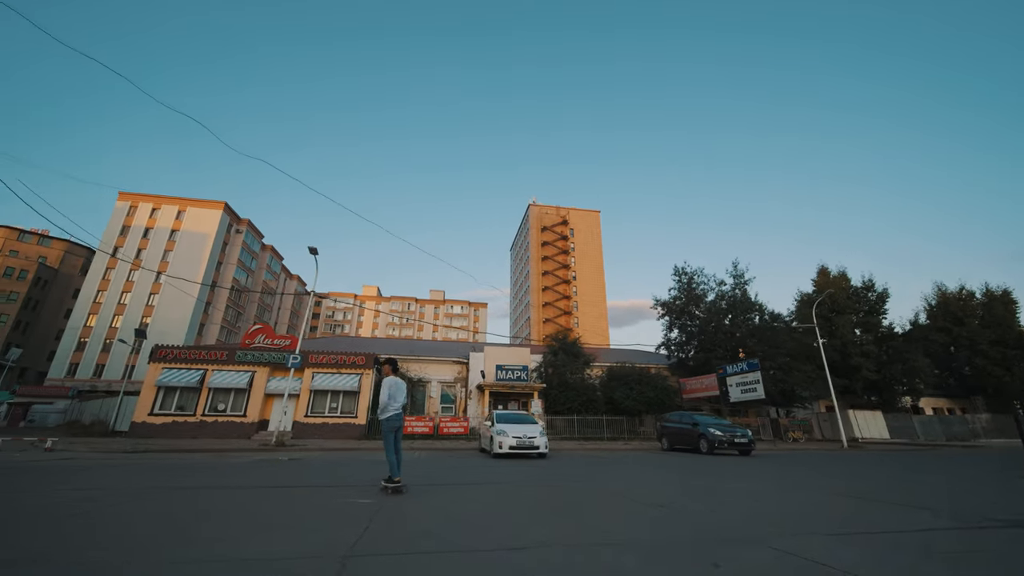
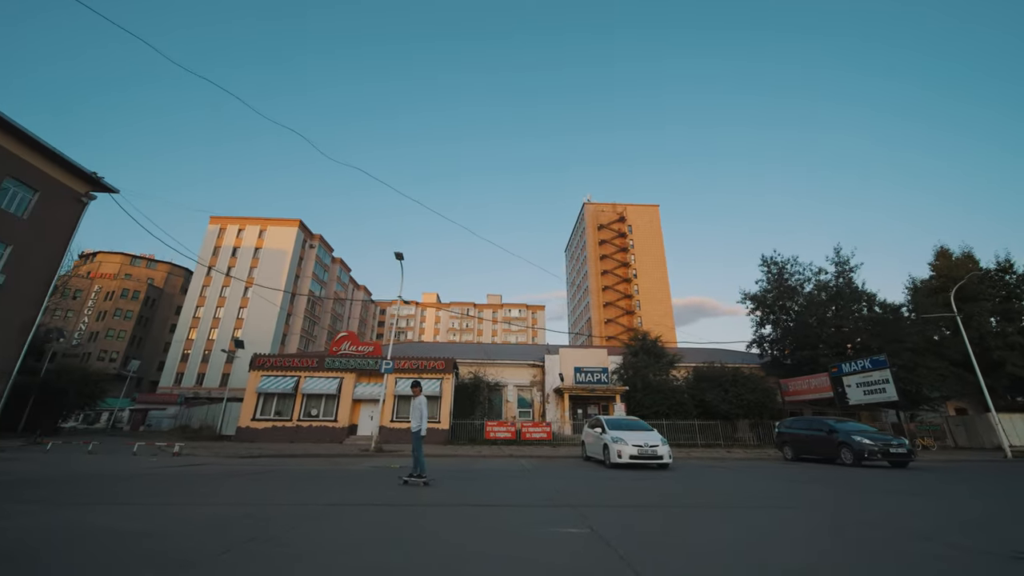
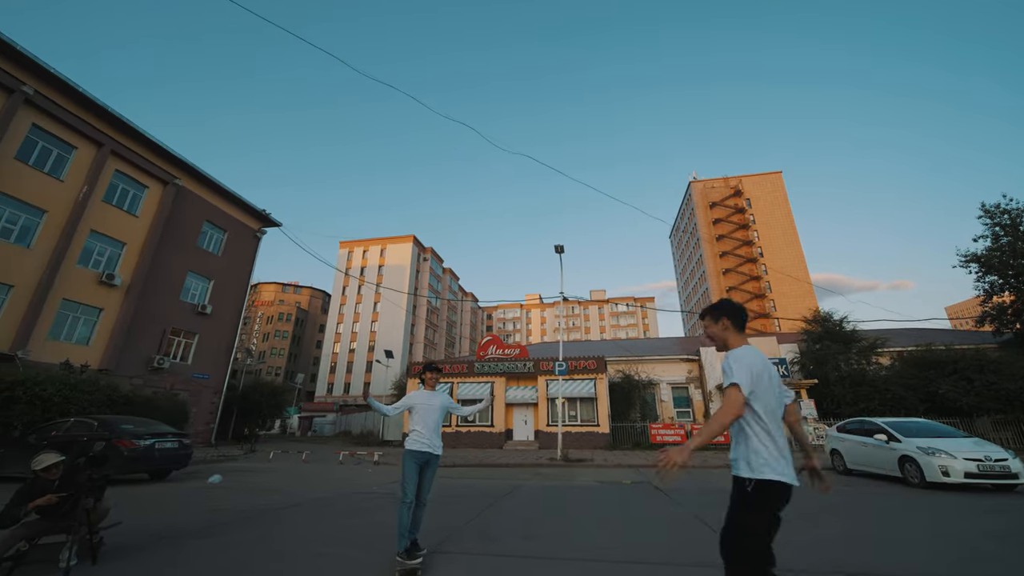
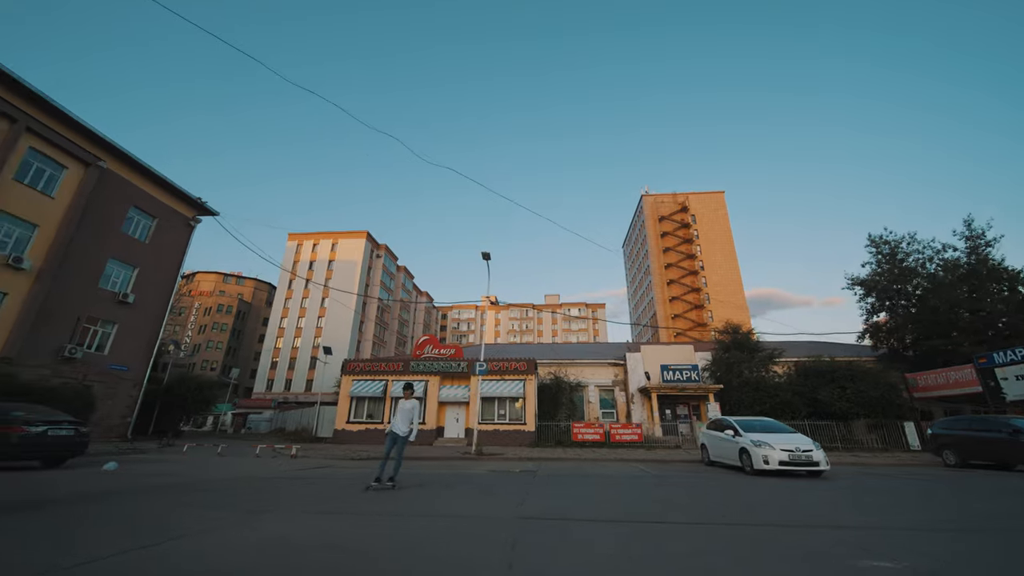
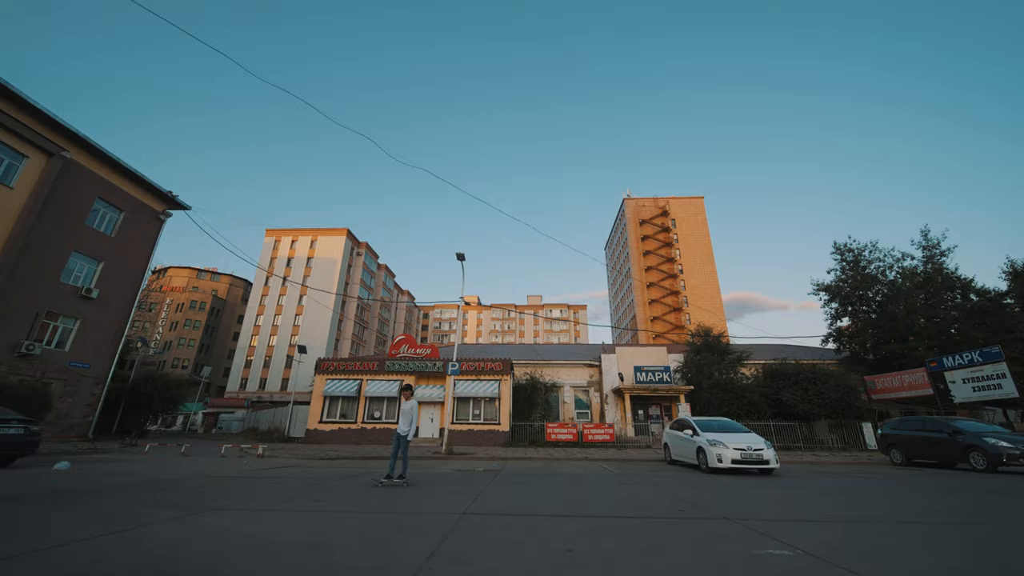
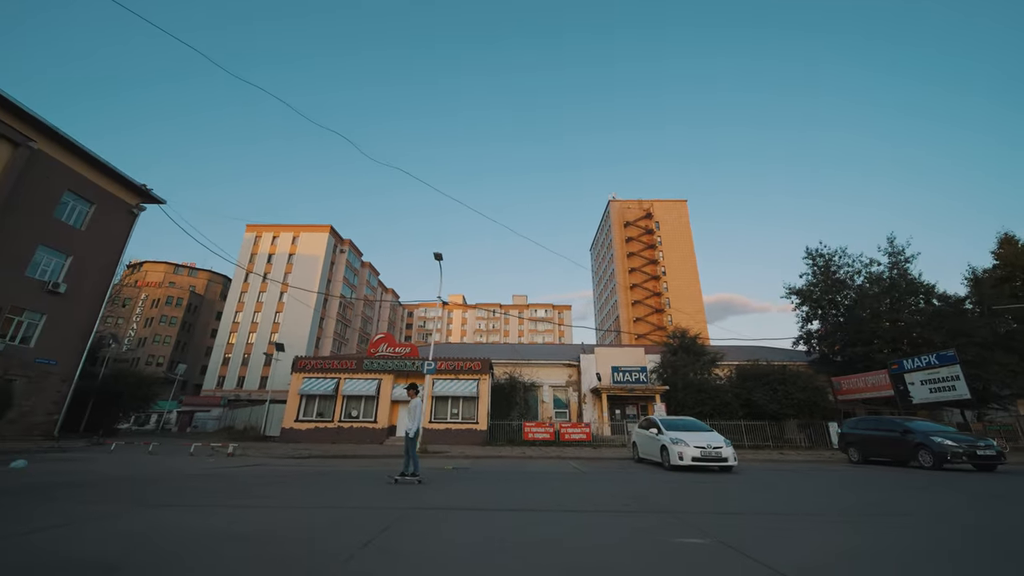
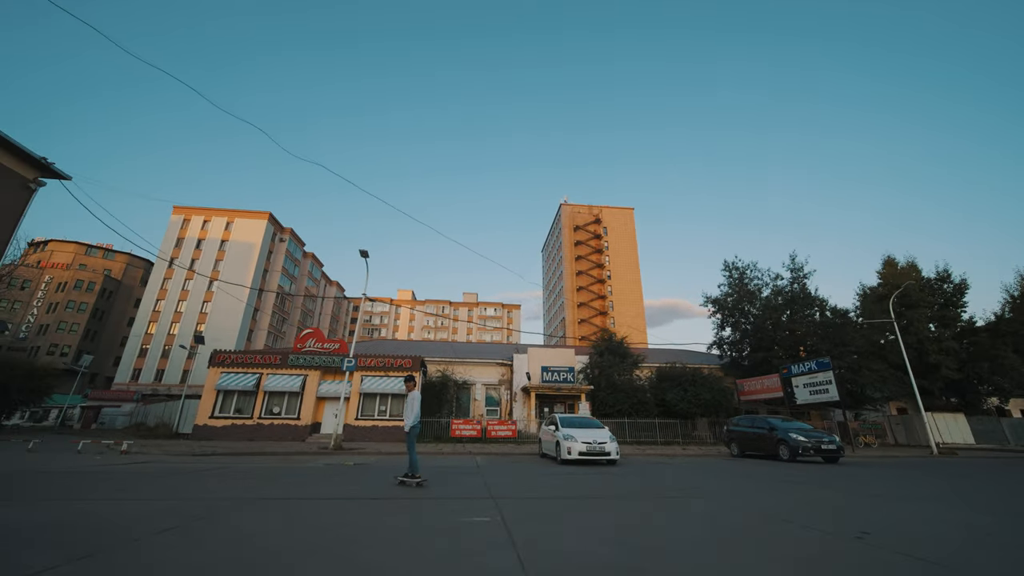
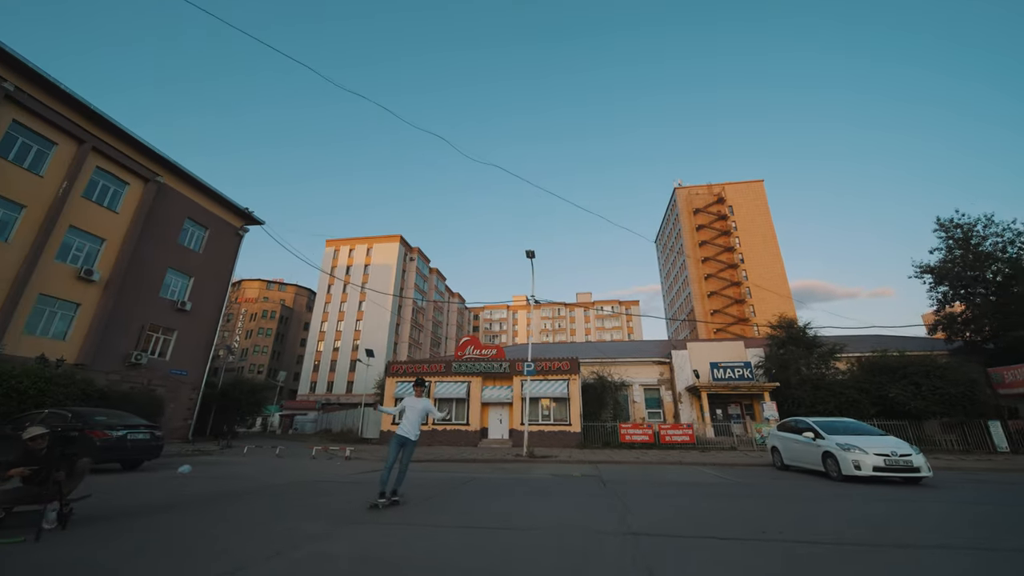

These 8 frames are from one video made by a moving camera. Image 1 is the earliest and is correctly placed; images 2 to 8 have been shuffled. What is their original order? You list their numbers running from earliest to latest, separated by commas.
7, 2, 6, 5, 4, 8, 3
